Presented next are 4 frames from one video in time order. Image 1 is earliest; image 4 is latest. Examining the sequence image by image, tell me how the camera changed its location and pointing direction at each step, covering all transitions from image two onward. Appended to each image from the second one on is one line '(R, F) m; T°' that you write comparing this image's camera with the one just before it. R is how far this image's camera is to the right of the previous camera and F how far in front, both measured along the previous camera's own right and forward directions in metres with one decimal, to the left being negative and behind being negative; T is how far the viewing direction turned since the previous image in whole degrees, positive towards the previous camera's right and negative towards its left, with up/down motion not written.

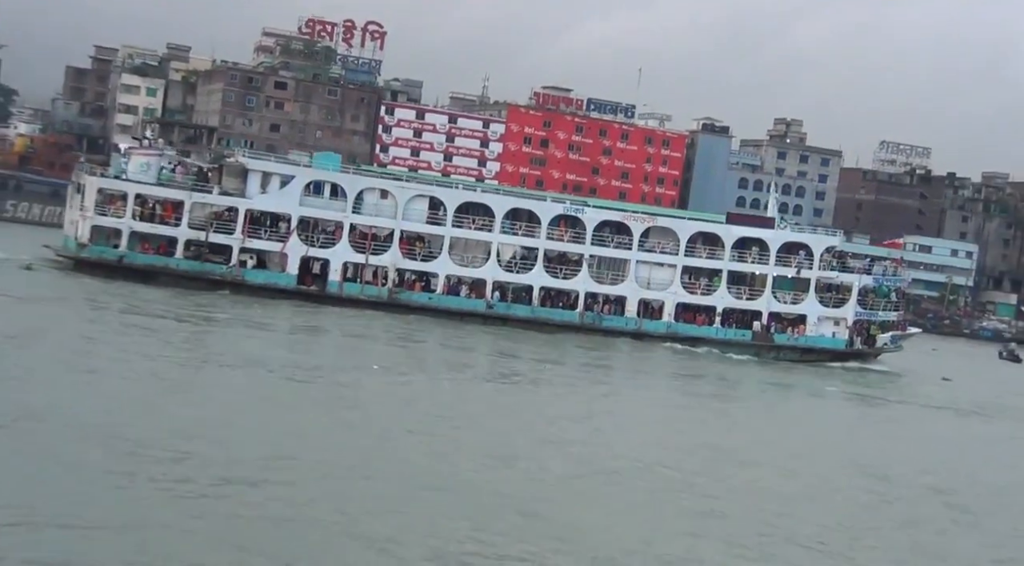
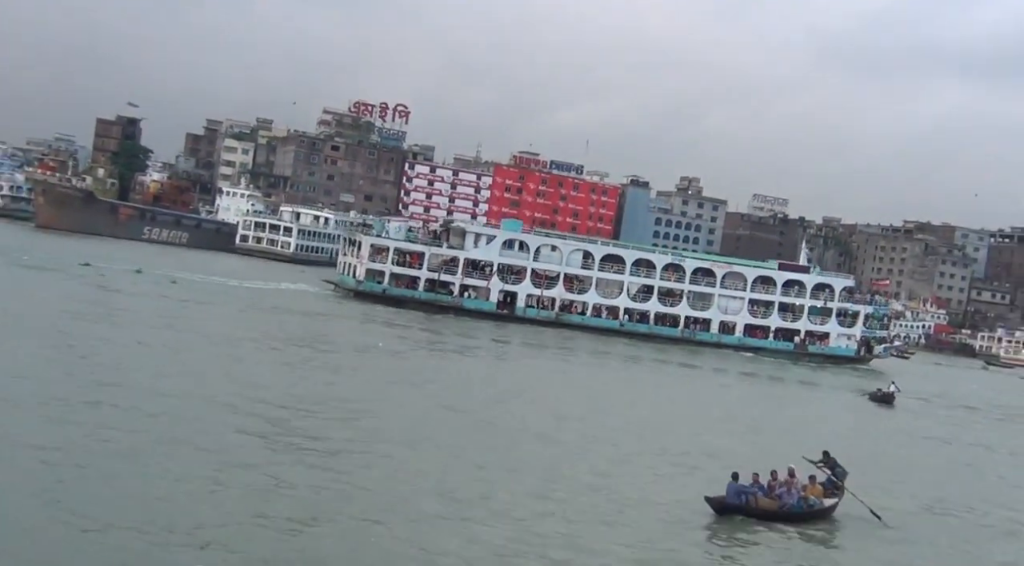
(-3.2, -24.8) m; +3°
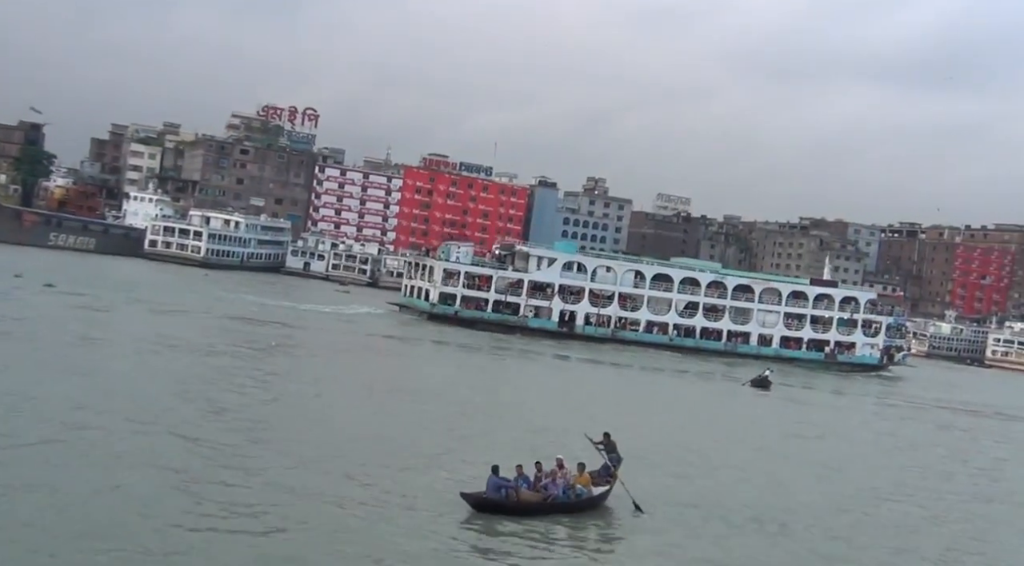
(-2.5, -1.2) m; +6°
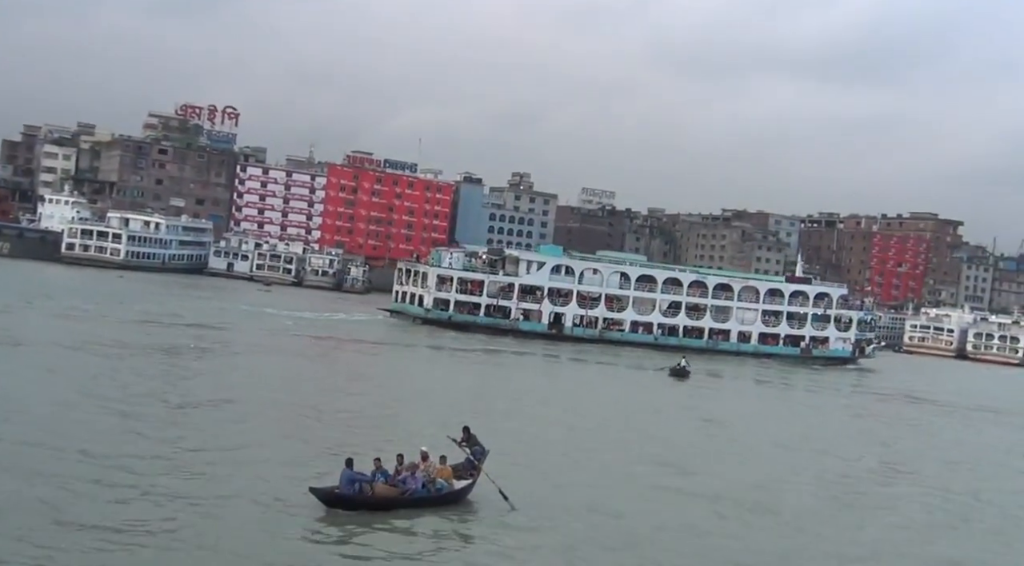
(-1.9, +0.2) m; +5°
